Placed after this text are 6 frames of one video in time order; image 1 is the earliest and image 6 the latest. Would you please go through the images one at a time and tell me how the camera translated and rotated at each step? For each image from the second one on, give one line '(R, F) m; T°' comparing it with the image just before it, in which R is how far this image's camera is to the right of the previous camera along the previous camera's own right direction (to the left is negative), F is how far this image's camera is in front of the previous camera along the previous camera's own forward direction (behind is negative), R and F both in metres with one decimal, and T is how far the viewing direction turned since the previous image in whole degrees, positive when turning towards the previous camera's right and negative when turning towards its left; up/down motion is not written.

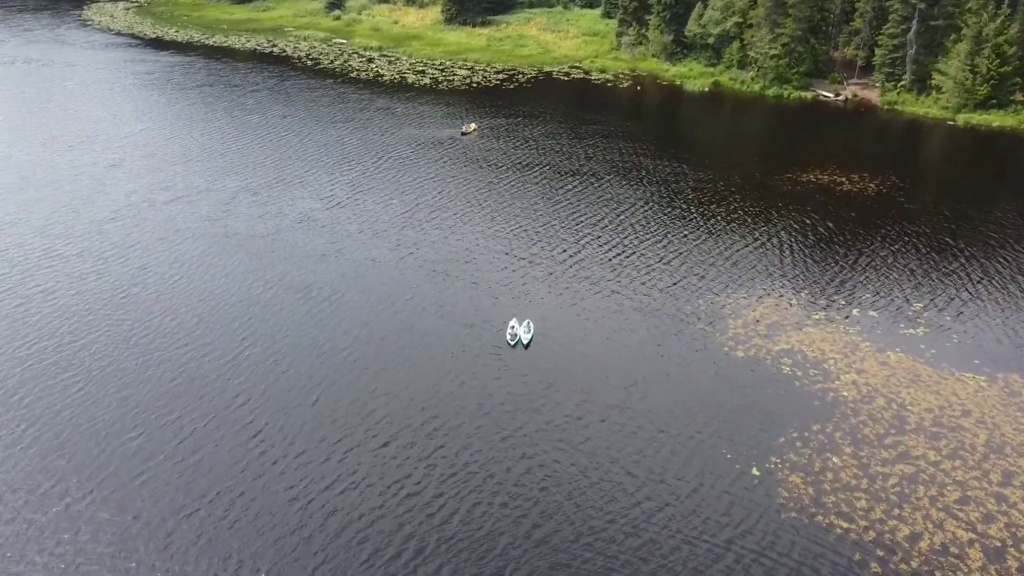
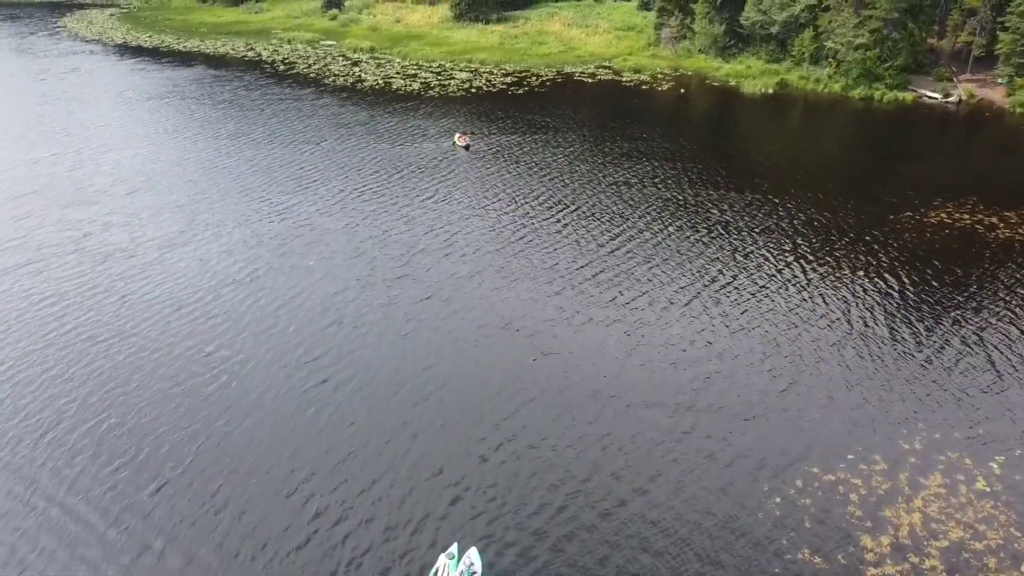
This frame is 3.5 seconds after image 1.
(+3.4, +23.5) m; -3°
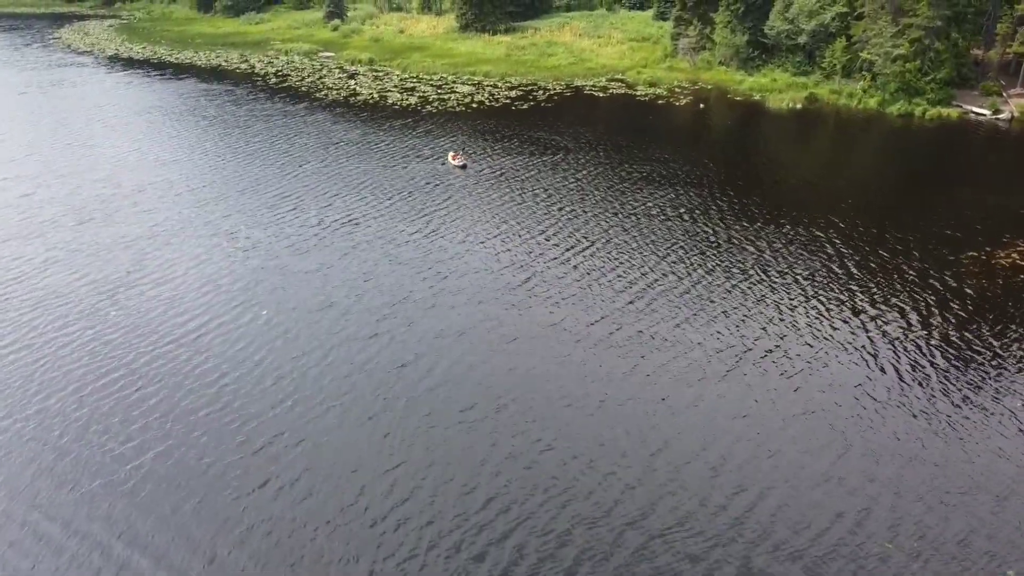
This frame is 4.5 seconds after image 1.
(+0.8, +7.3) m; -1°
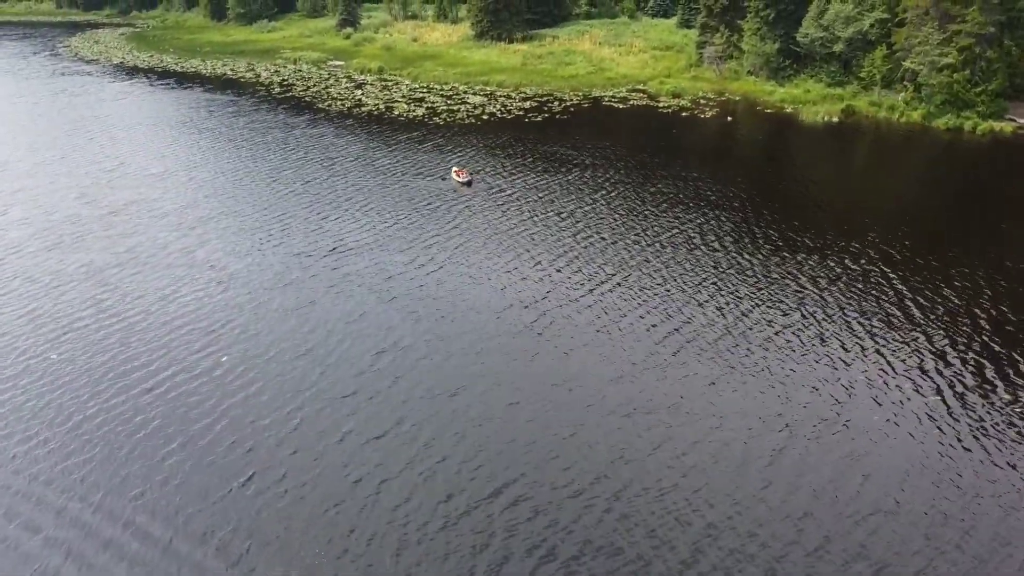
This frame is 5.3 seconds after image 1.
(+0.5, +5.5) m; -1°
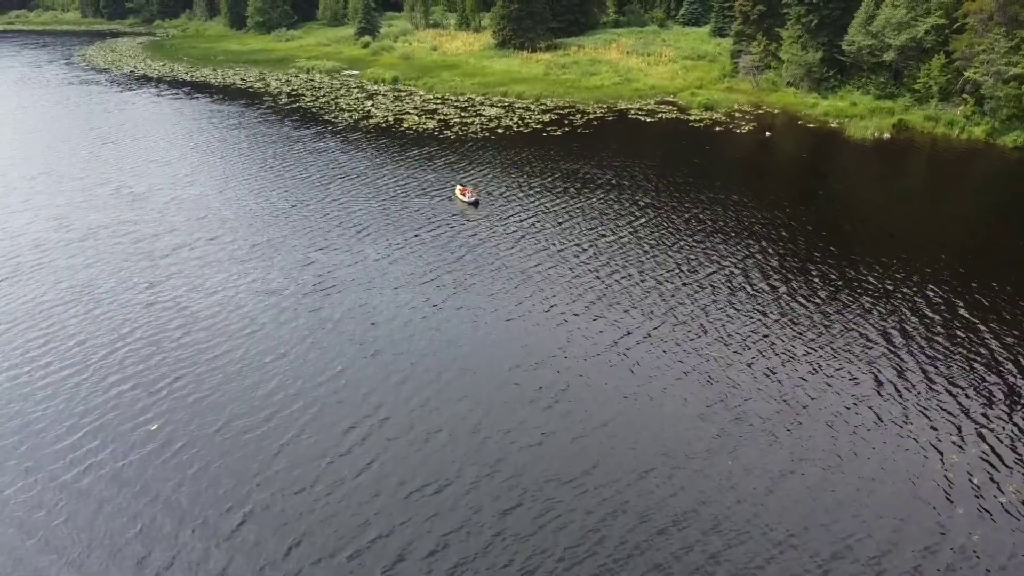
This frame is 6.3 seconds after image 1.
(+0.6, +6.3) m; -2°
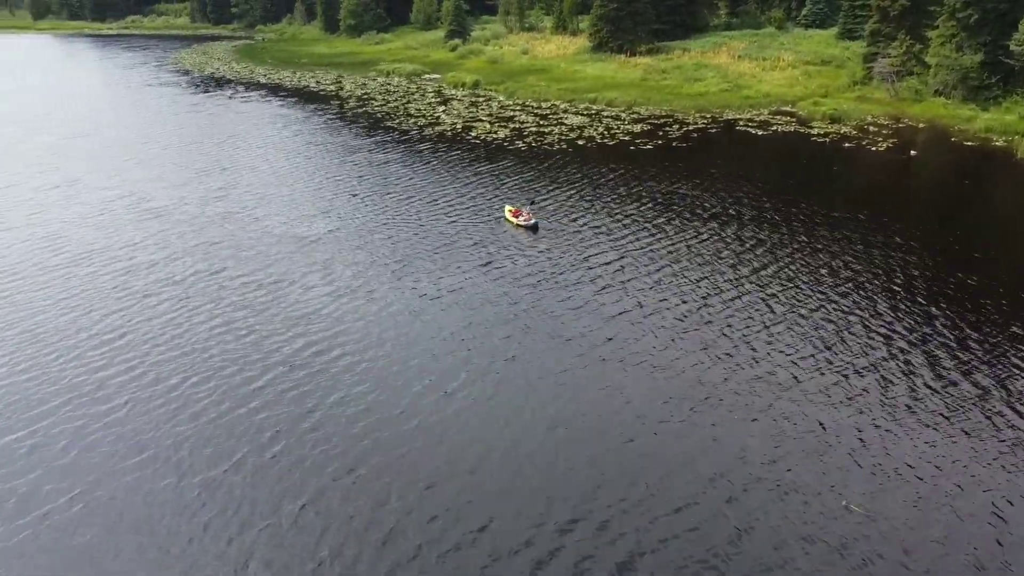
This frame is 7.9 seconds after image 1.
(+1.0, +10.8) m; -7°
